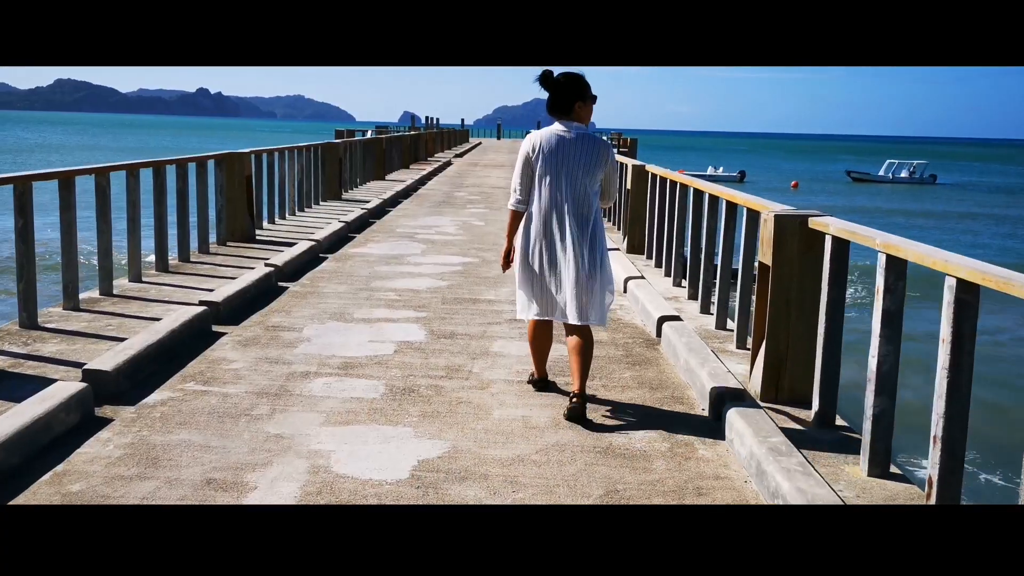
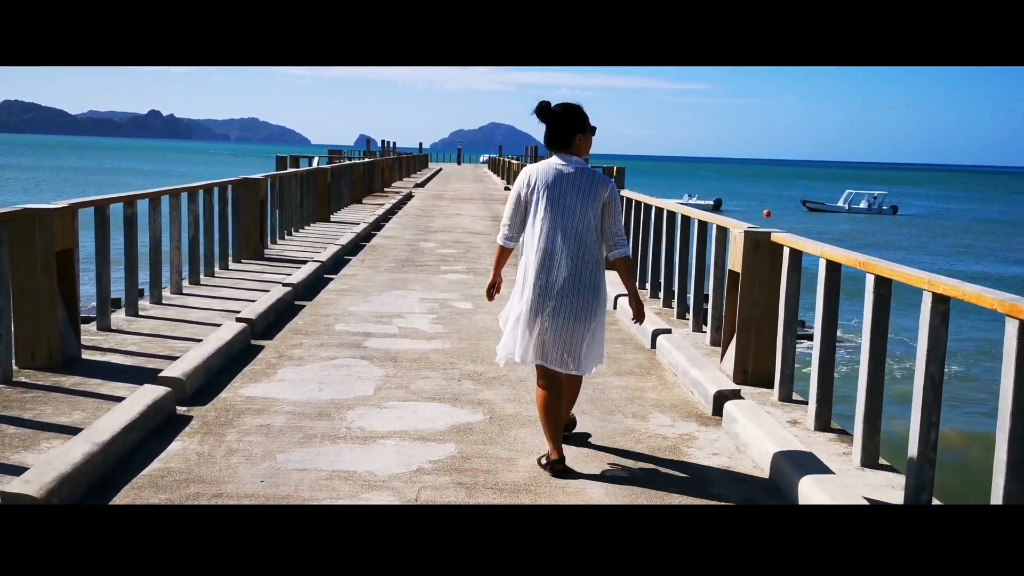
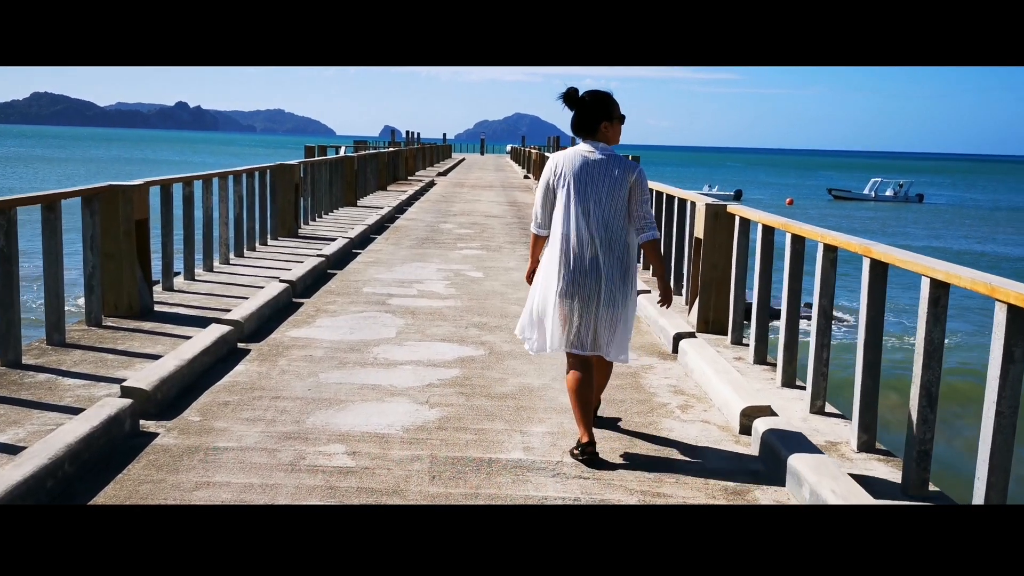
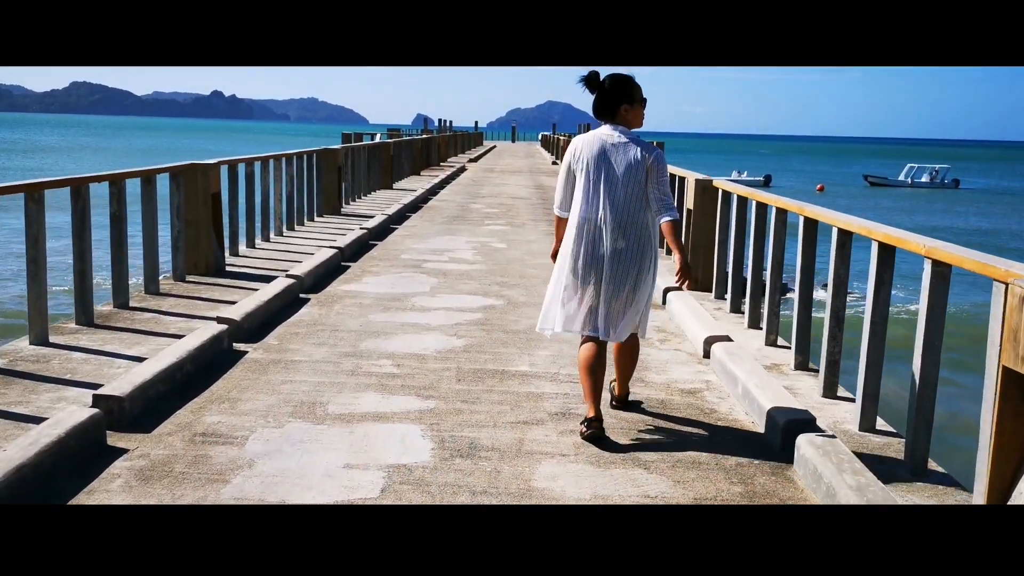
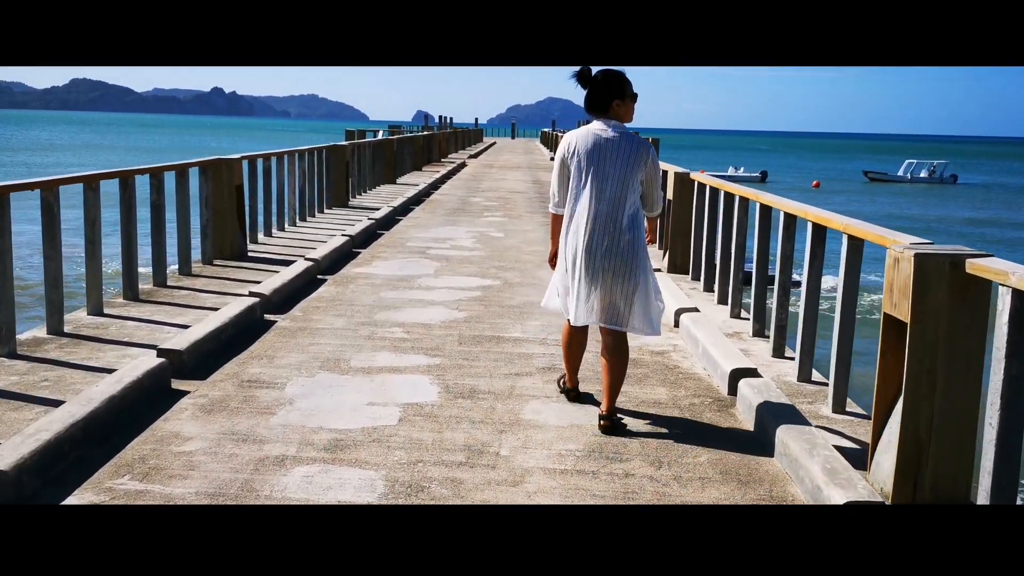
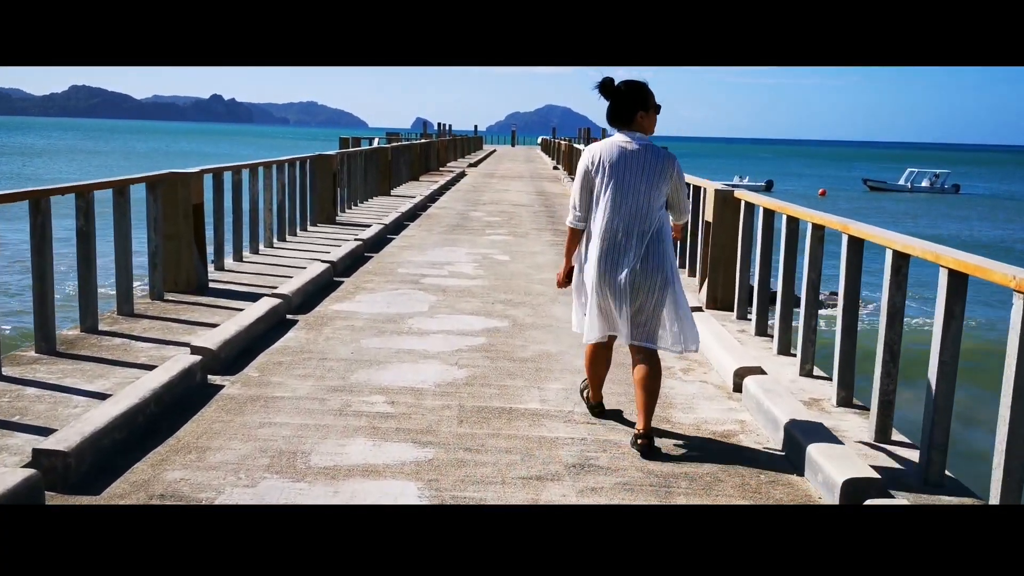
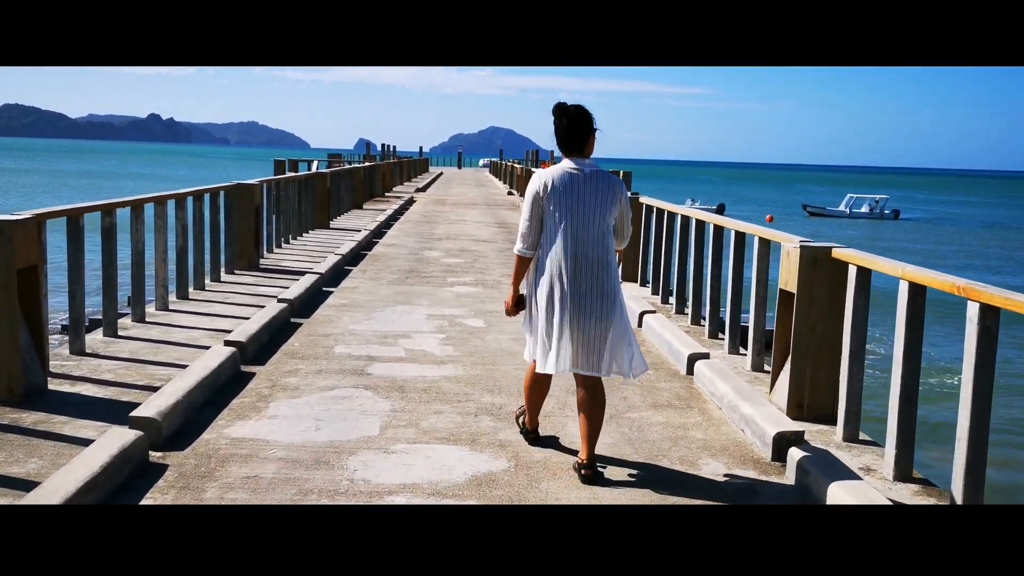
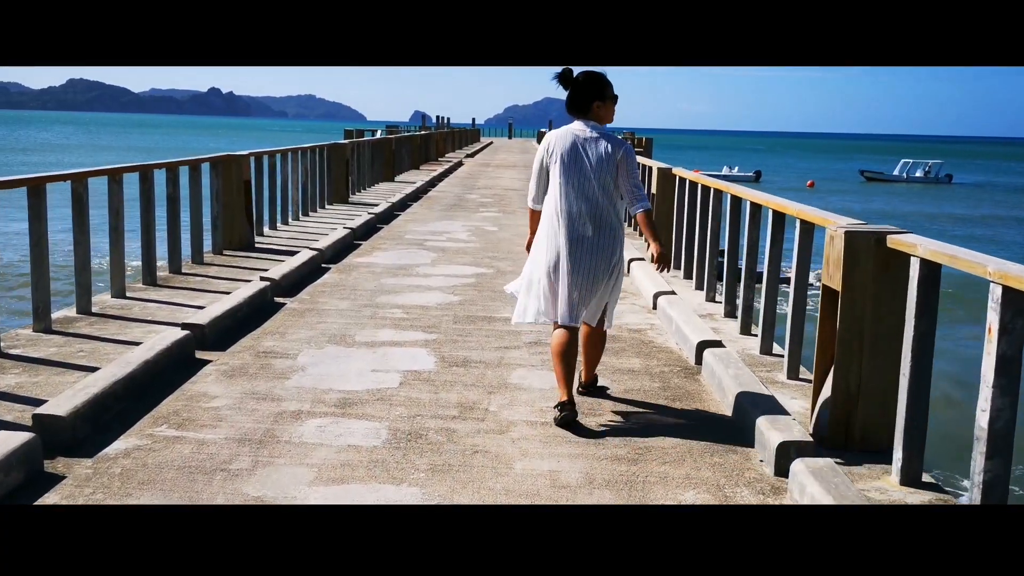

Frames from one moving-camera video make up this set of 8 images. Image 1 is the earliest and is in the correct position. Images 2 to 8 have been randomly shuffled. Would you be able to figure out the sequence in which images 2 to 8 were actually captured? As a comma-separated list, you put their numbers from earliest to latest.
8, 5, 4, 6, 3, 2, 7
